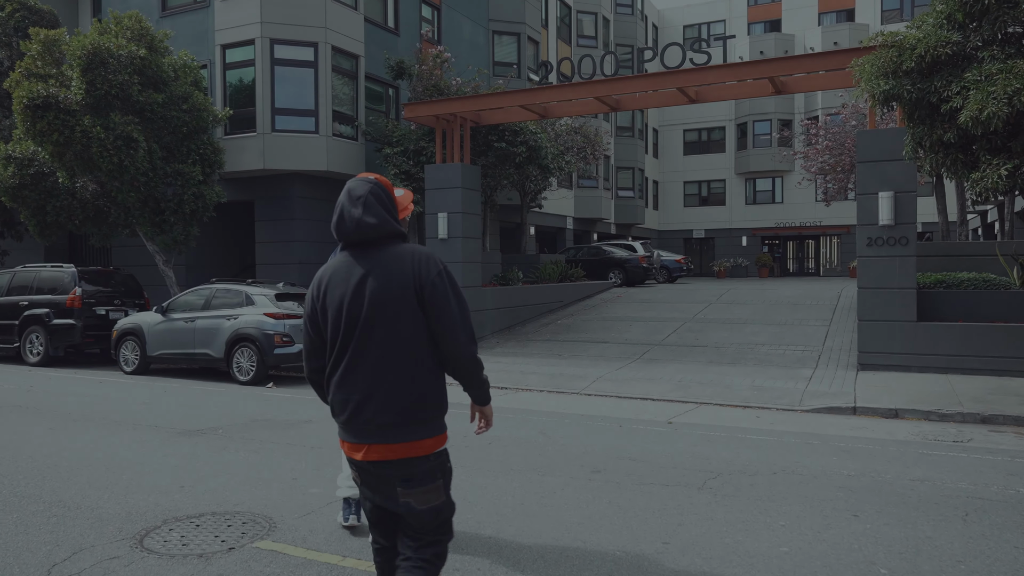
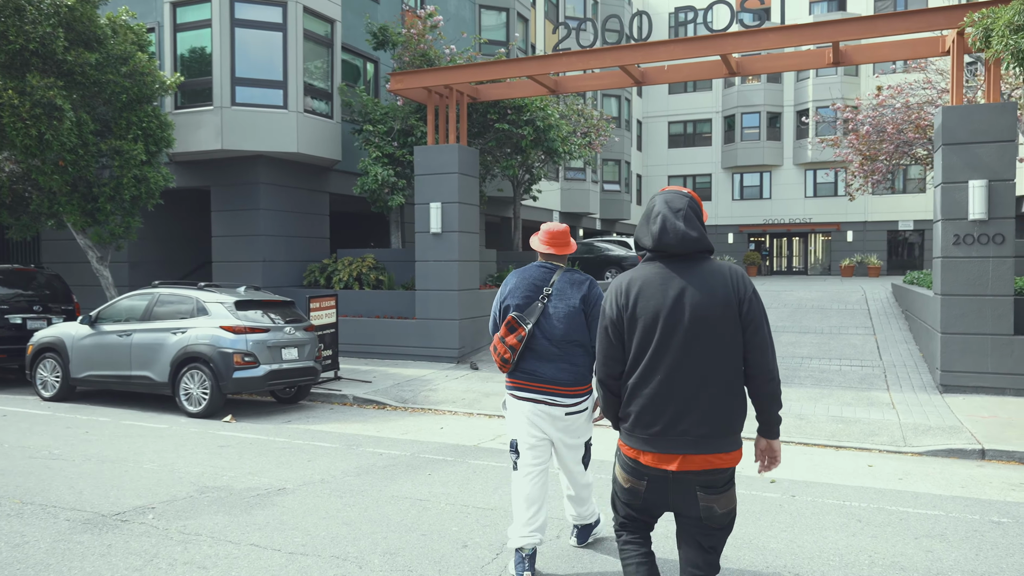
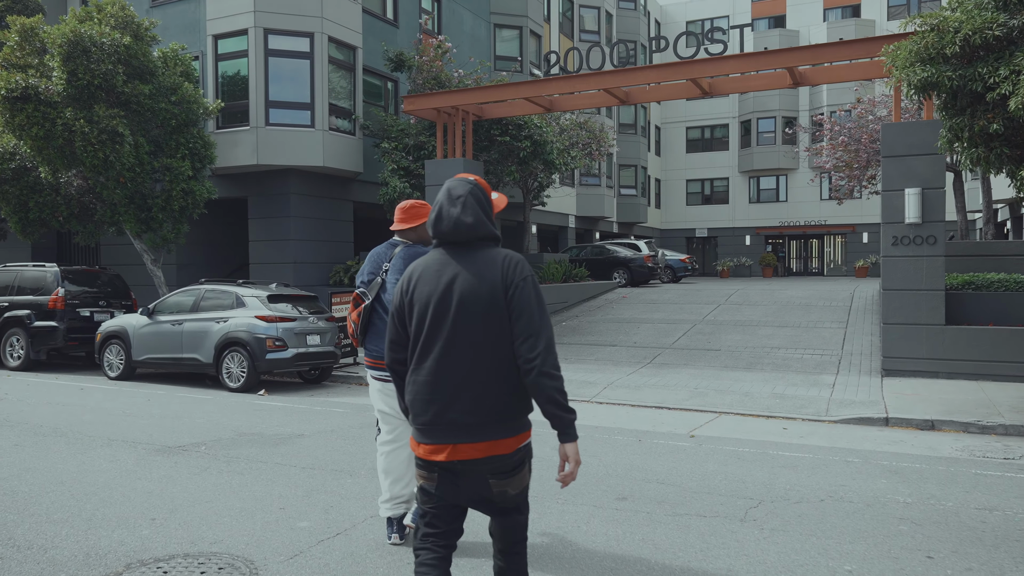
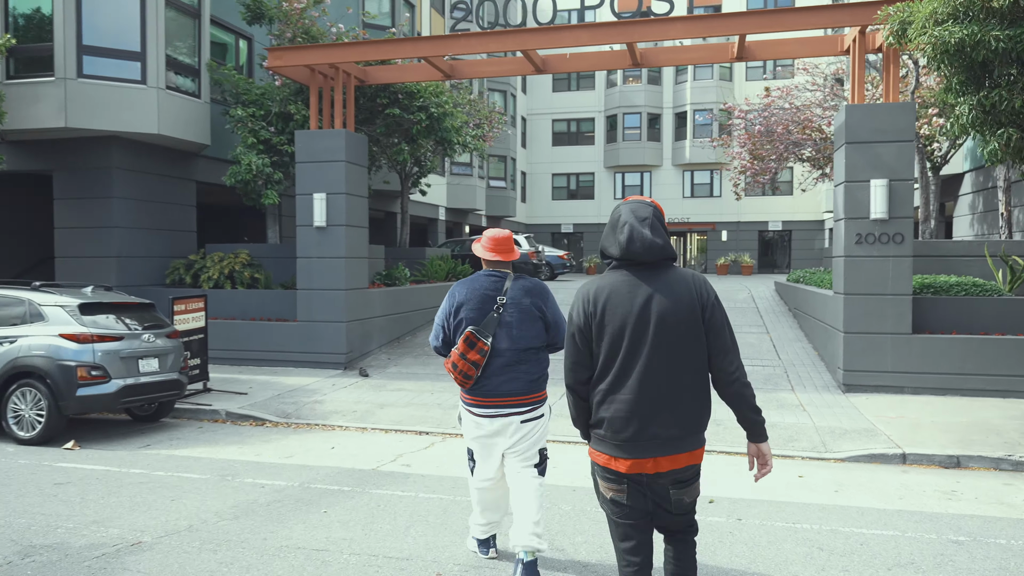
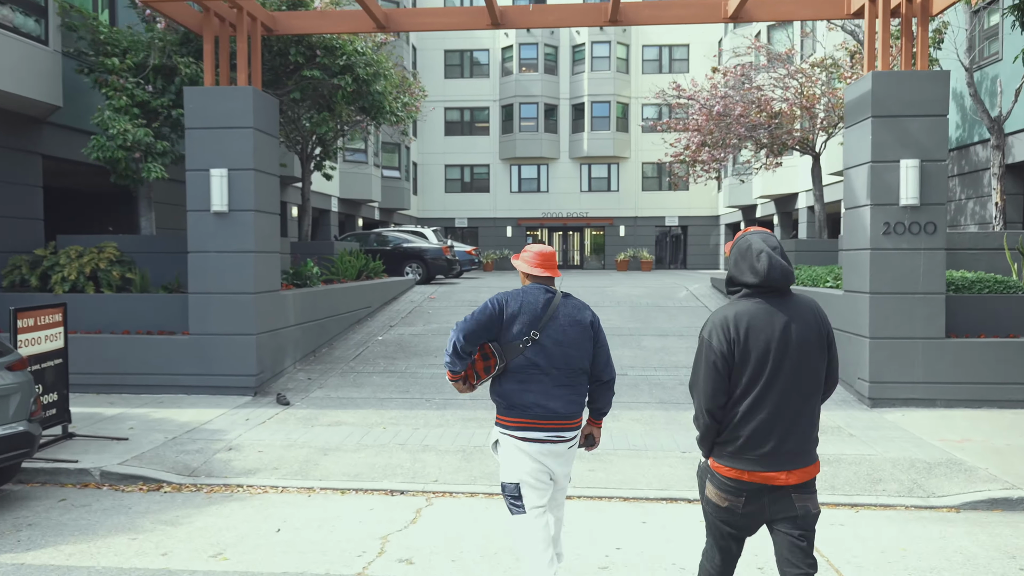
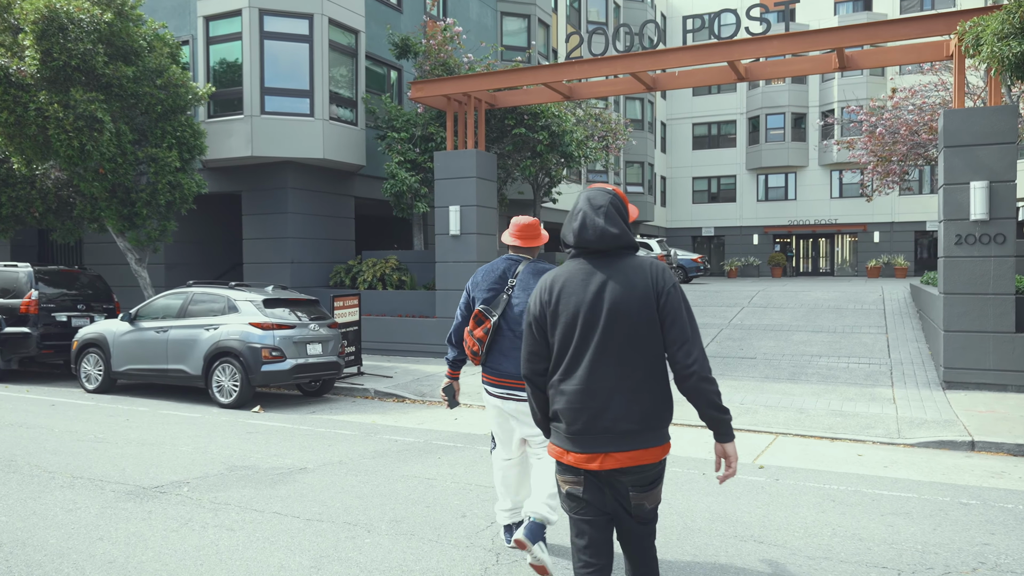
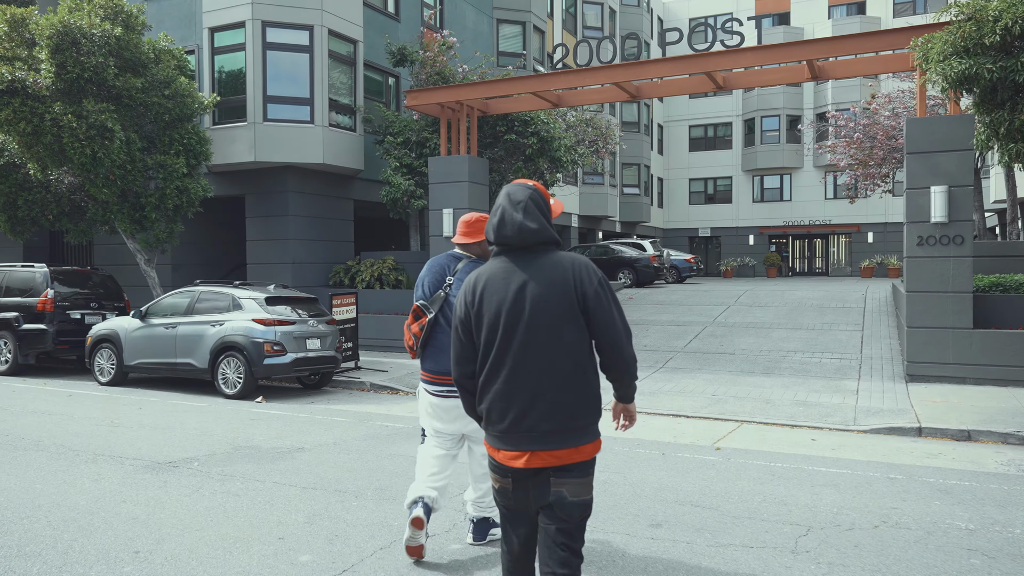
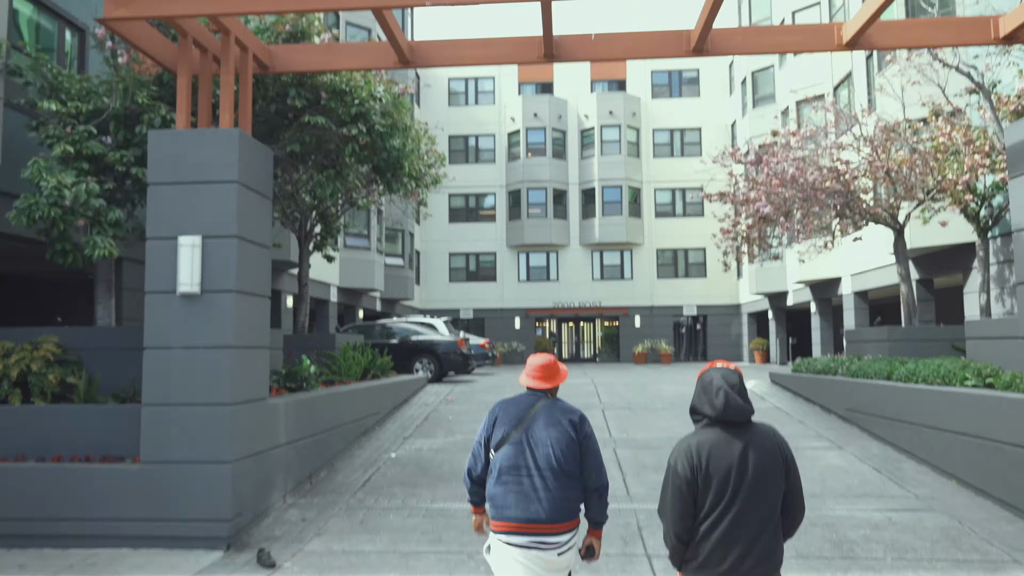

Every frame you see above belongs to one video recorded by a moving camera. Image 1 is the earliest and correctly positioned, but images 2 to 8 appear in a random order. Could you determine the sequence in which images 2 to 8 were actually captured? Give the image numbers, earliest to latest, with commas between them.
3, 7, 6, 2, 4, 5, 8
